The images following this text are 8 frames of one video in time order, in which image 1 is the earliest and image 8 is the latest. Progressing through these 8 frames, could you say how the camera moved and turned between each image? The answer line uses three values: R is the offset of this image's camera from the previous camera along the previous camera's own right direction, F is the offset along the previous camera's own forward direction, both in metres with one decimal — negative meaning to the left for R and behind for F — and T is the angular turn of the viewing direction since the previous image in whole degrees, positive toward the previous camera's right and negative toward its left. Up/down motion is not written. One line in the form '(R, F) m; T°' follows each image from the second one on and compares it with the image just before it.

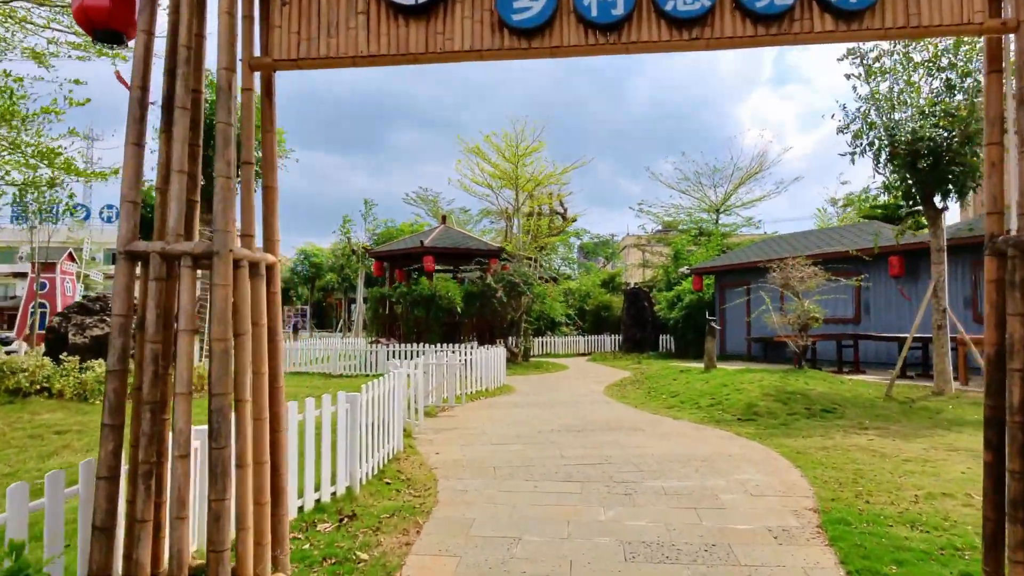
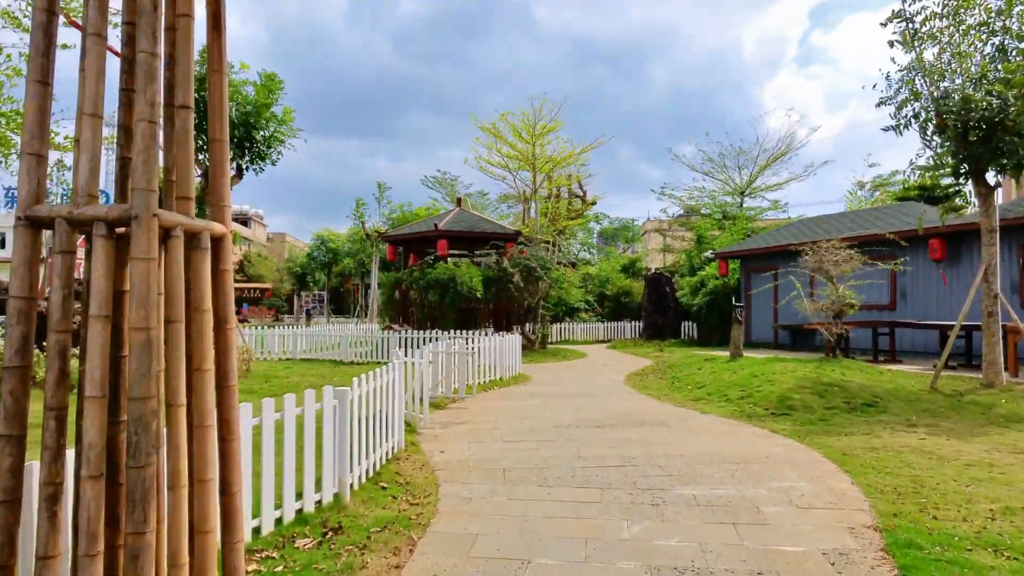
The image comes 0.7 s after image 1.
(+0.1, +0.8) m; -2°
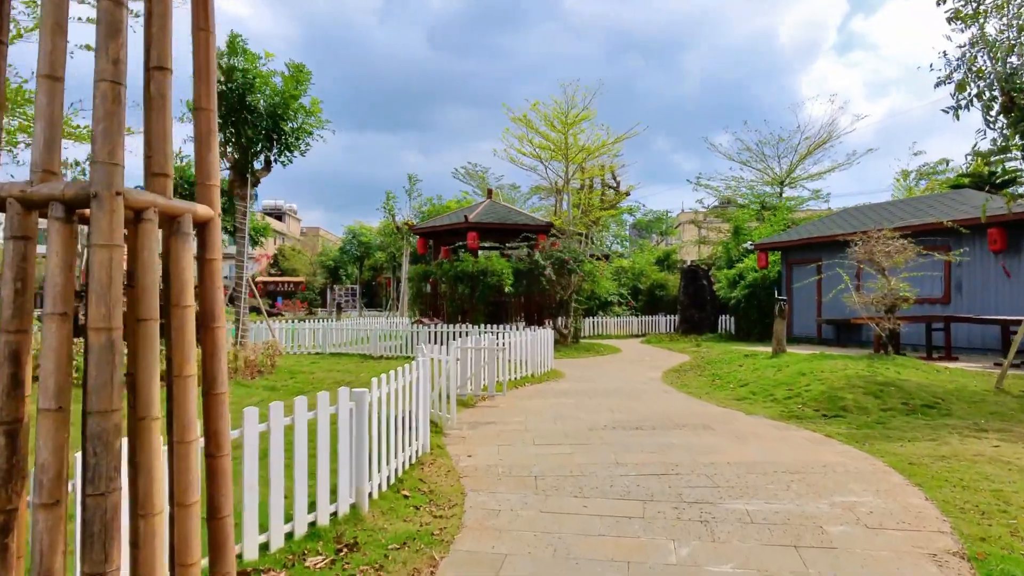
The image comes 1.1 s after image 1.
(0.0, +0.5) m; -3°
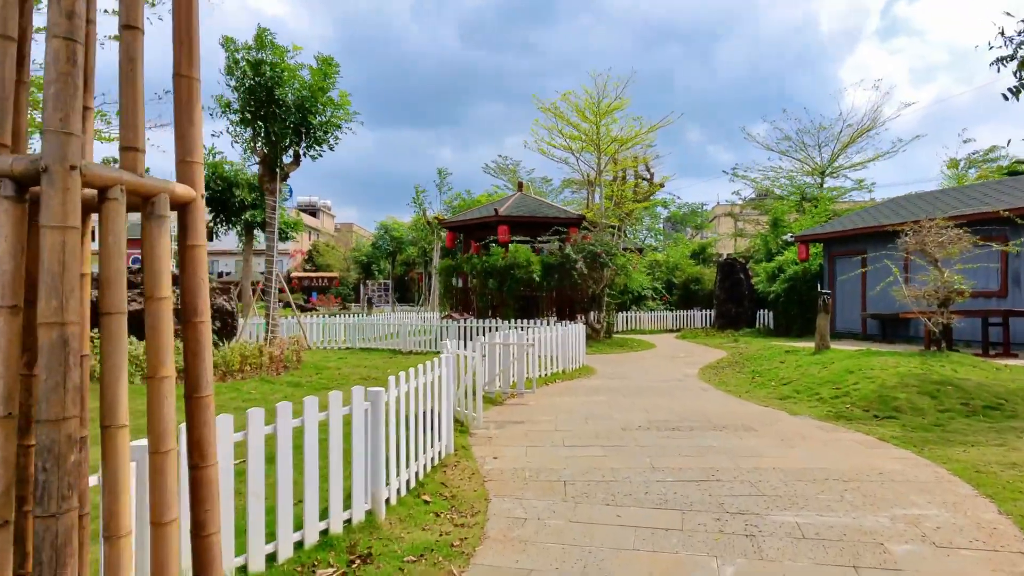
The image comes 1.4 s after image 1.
(0.0, +0.4) m; -3°
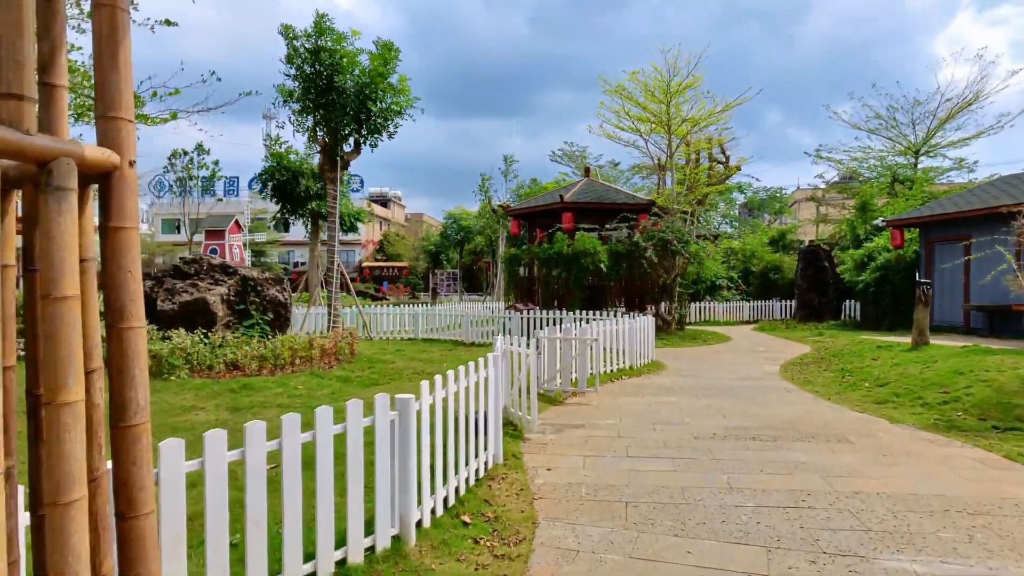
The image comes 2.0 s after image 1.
(+0.1, +0.7) m; -6°
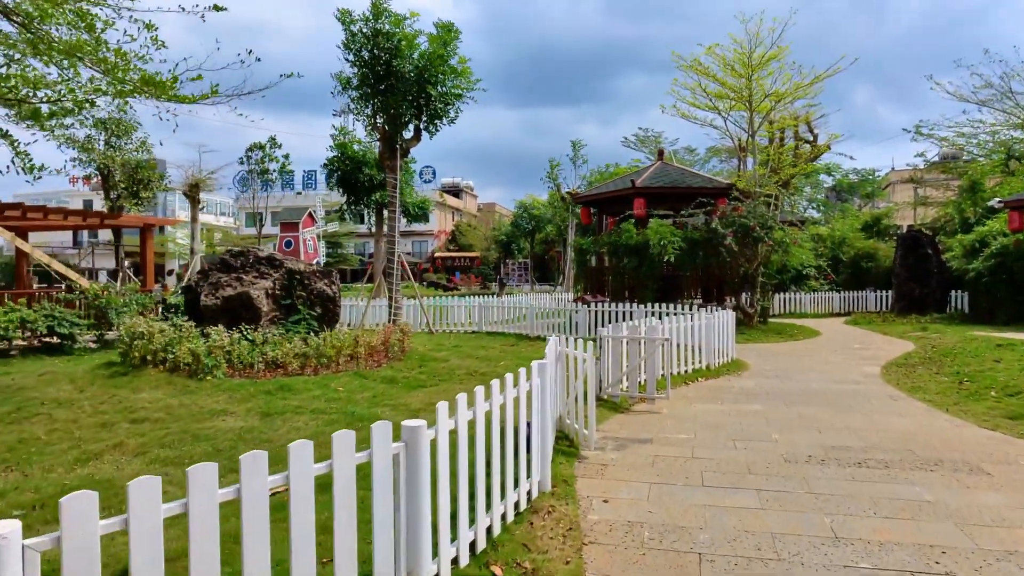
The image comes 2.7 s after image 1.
(+0.2, +0.9) m; -6°
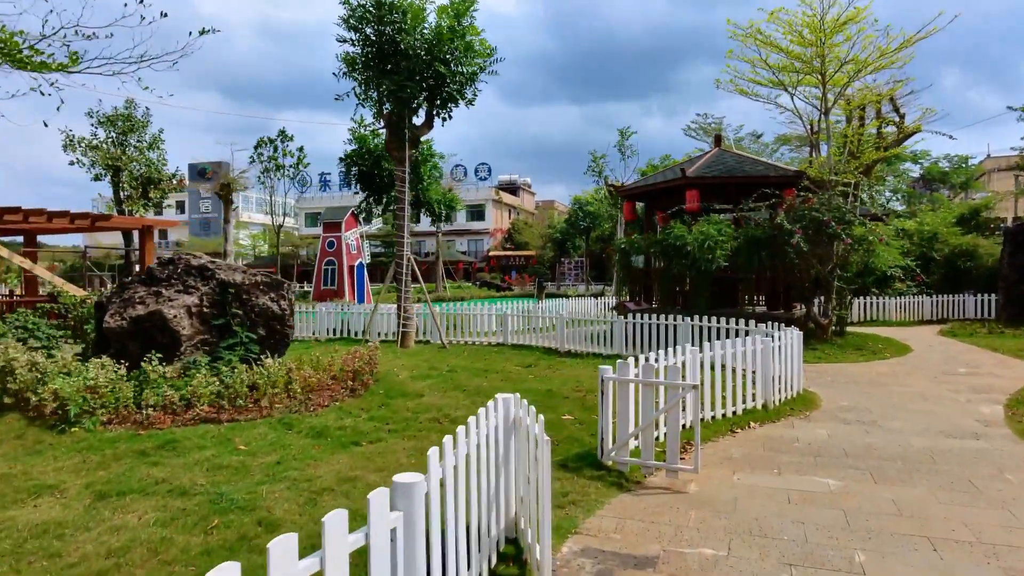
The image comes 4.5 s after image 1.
(+0.8, +2.3) m; -6°
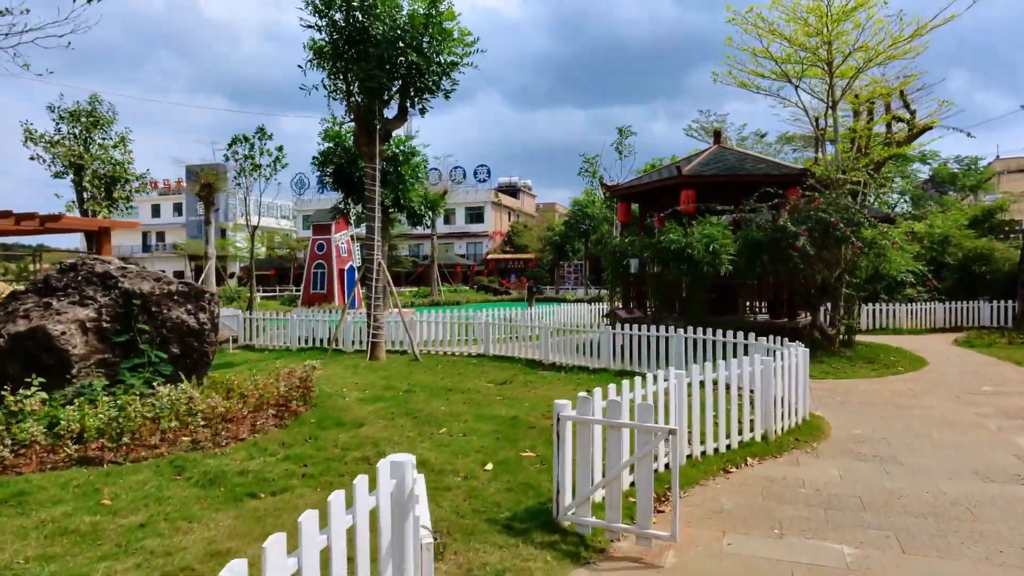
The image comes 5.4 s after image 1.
(+0.5, +1.1) m; 0°
